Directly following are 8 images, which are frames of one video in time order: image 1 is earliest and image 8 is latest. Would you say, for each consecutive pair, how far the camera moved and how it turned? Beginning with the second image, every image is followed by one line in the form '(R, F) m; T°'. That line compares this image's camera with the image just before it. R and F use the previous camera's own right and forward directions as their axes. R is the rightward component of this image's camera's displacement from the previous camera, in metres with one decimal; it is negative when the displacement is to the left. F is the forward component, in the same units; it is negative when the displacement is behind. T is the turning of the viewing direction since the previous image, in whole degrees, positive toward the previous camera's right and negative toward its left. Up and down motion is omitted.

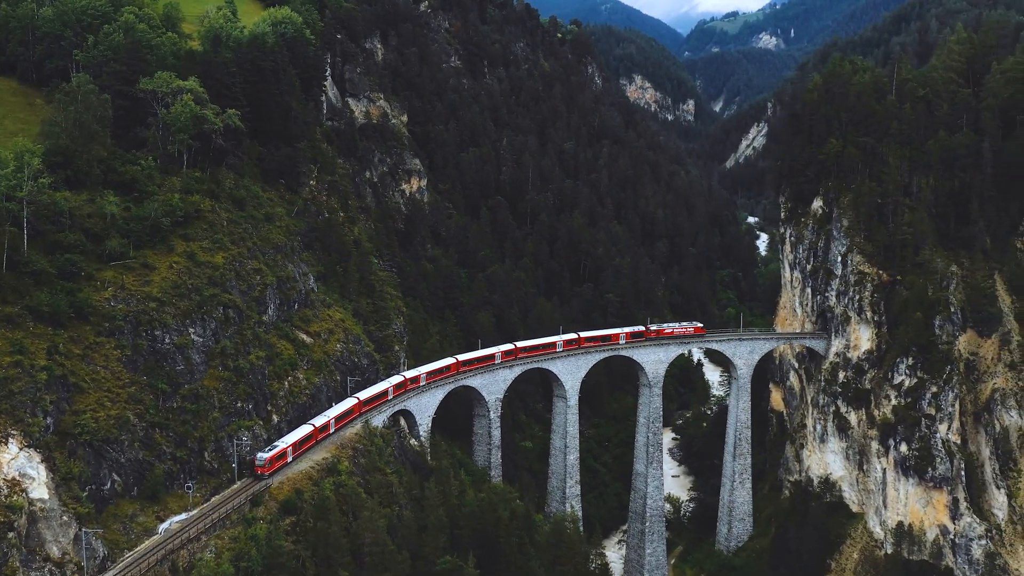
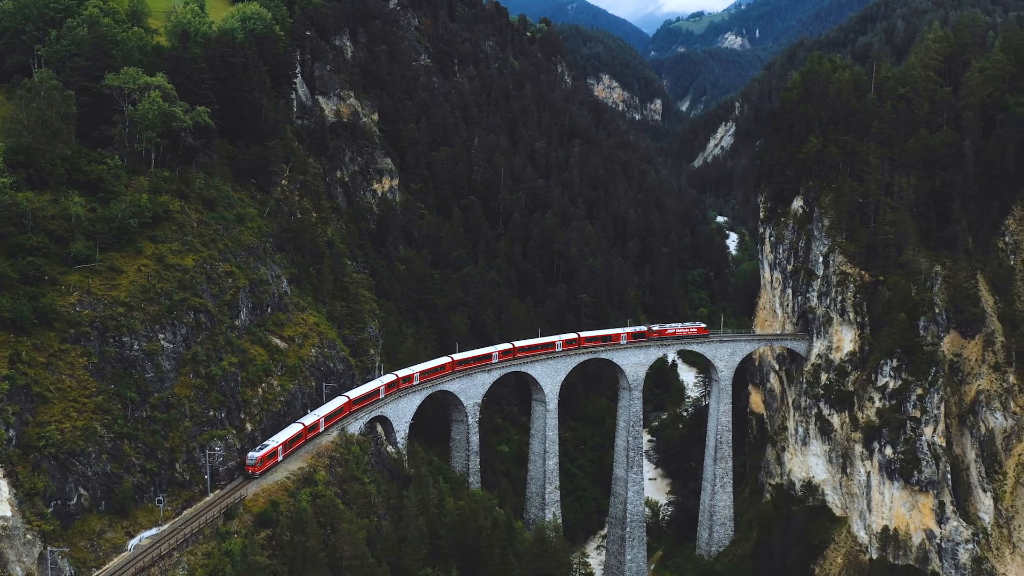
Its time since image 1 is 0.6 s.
(-0.7, +1.1) m; +2°
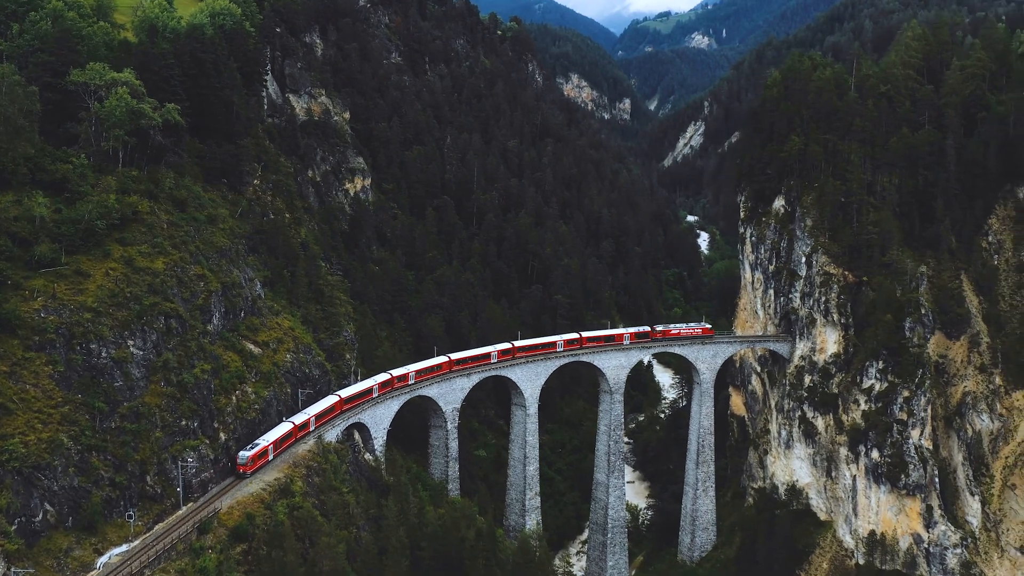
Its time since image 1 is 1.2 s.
(-0.7, +1.1) m; +2°
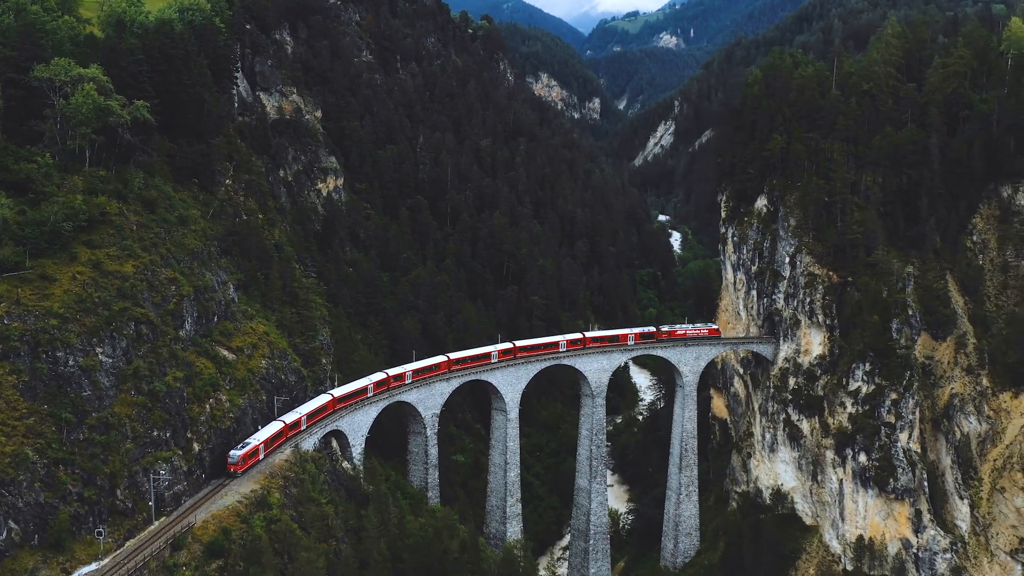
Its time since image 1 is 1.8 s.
(-0.7, +1.1) m; +2°
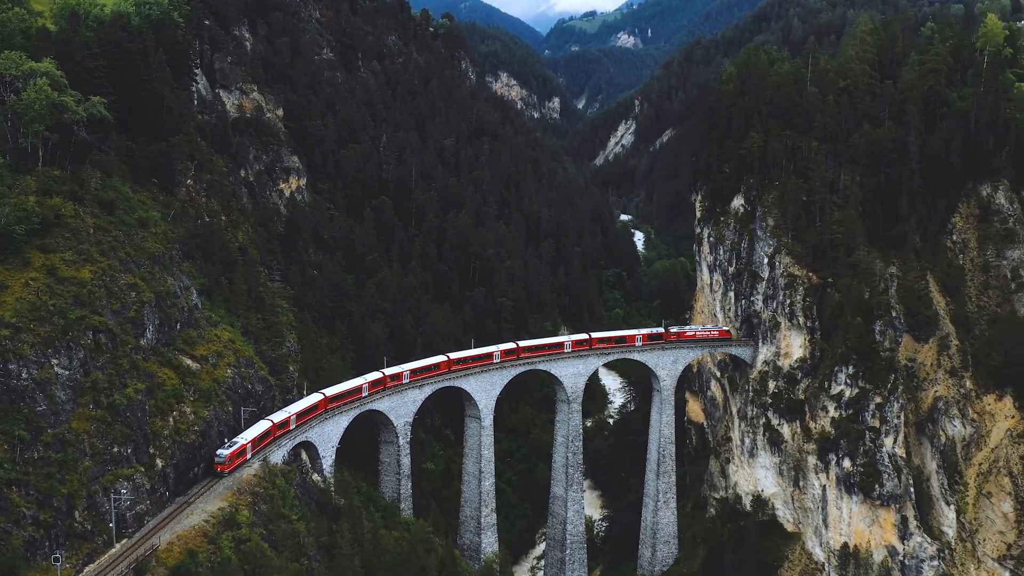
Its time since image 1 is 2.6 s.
(-1.0, +1.5) m; +3°
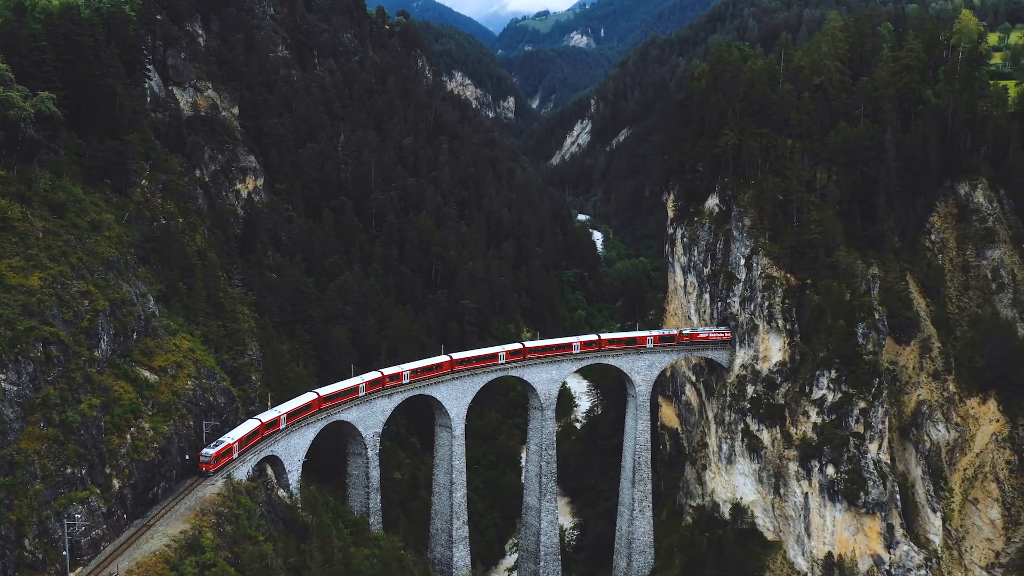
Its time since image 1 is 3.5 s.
(-1.1, +1.6) m; +3°
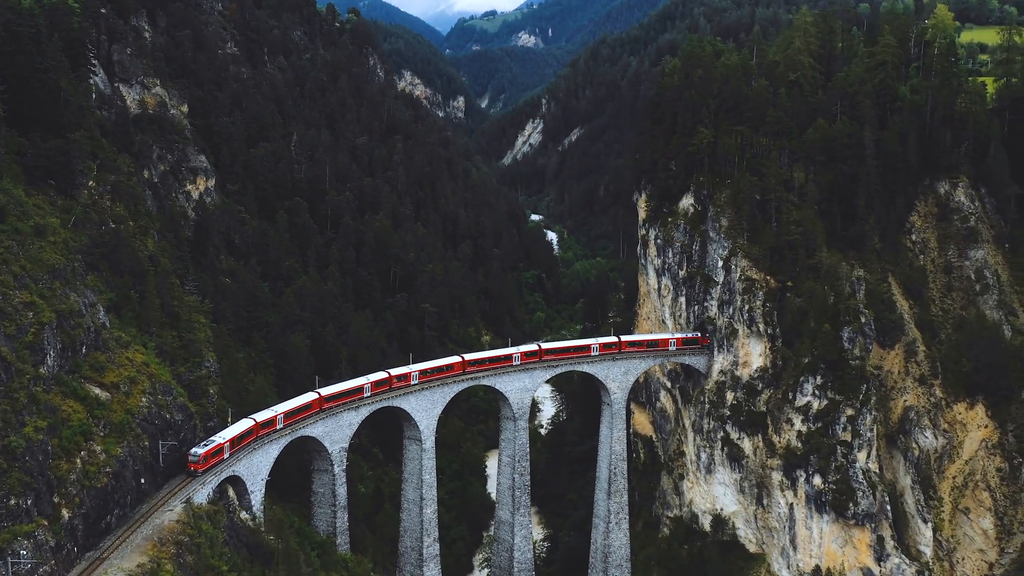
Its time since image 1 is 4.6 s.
(-1.3, +2.1) m; +3°
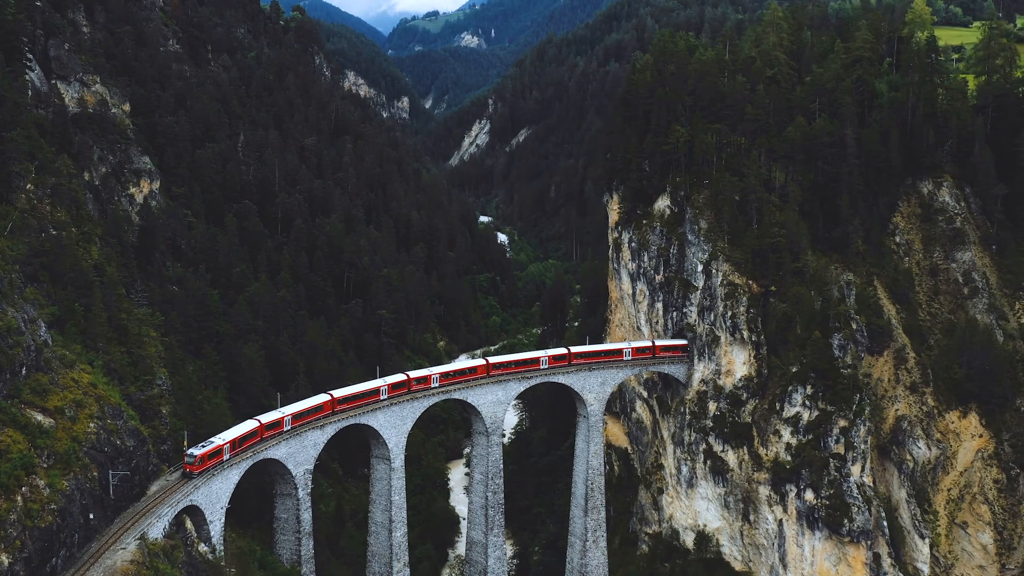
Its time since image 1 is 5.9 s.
(-1.5, +2.5) m; +4°
